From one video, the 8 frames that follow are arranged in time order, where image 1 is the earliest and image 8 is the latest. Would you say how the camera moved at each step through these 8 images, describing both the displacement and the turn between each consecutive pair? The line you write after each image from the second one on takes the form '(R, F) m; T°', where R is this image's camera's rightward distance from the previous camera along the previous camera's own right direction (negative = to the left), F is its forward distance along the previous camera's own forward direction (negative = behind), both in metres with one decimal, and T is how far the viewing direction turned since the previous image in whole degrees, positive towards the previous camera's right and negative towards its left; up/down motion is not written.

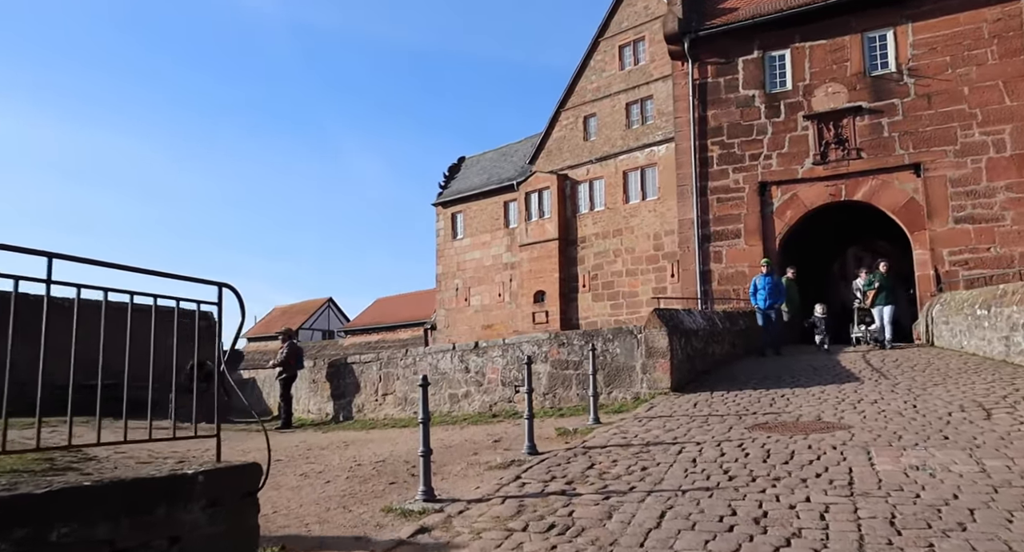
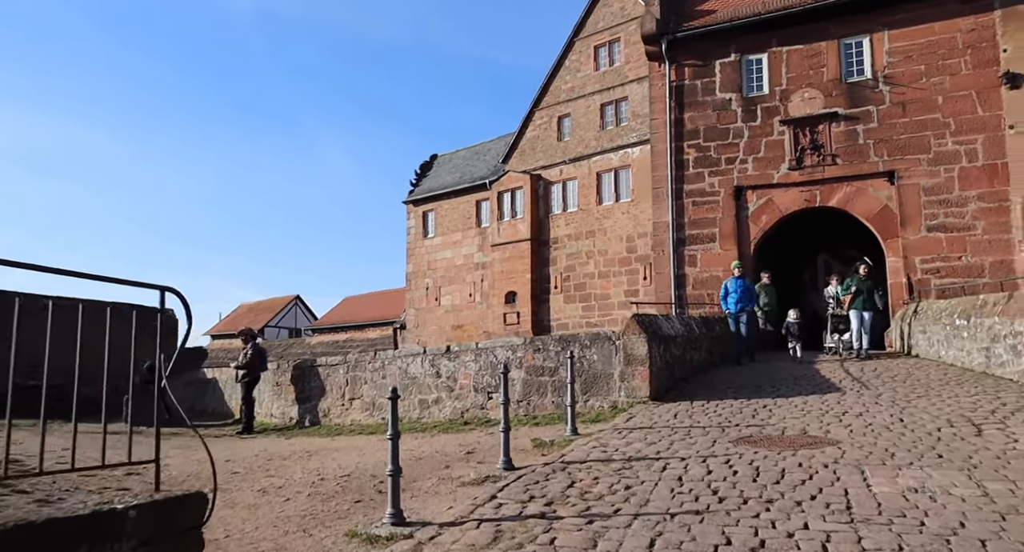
(-0.1, +0.3) m; +2°
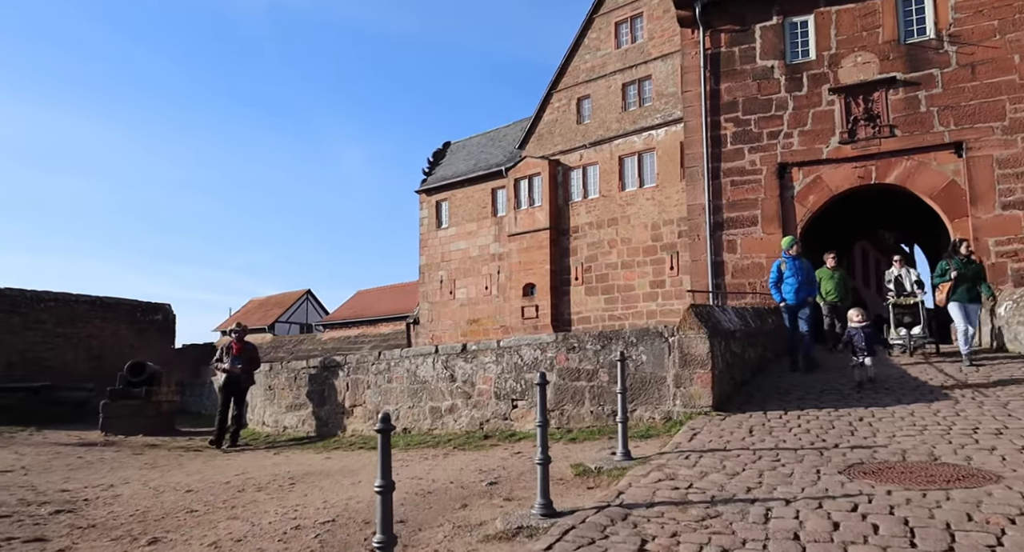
(-0.1, +1.5) m; -1°
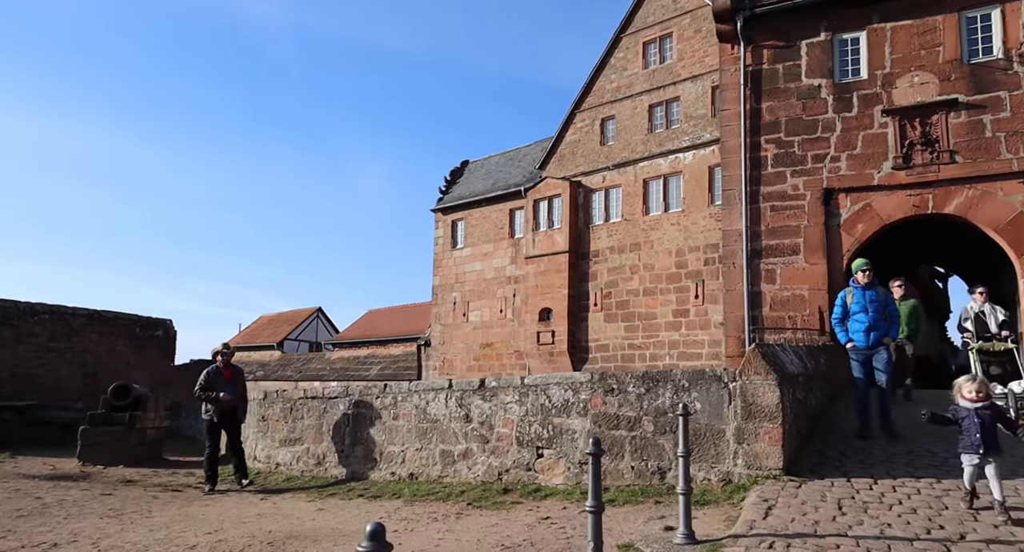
(-0.2, +1.1) m; -1°
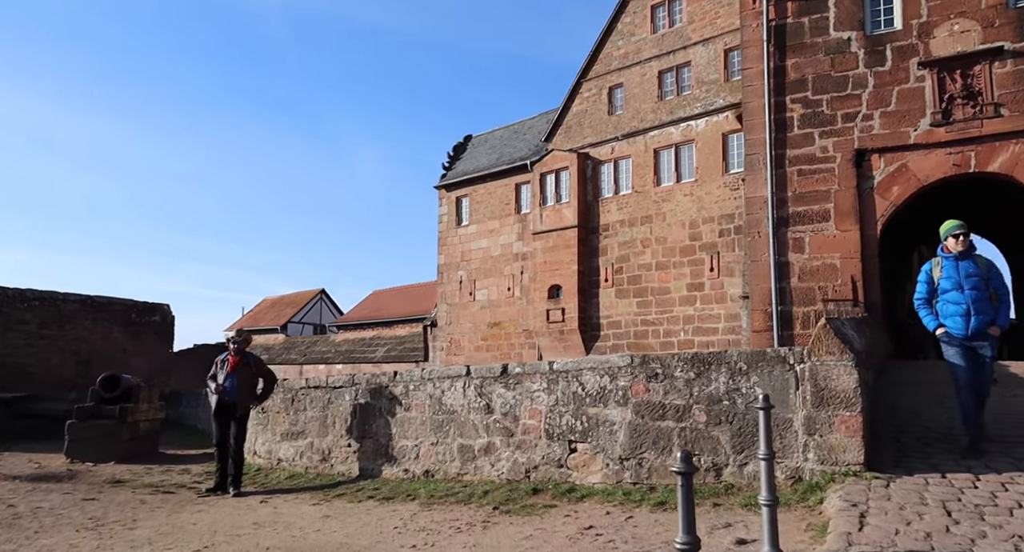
(-0.2, +0.8) m; 0°
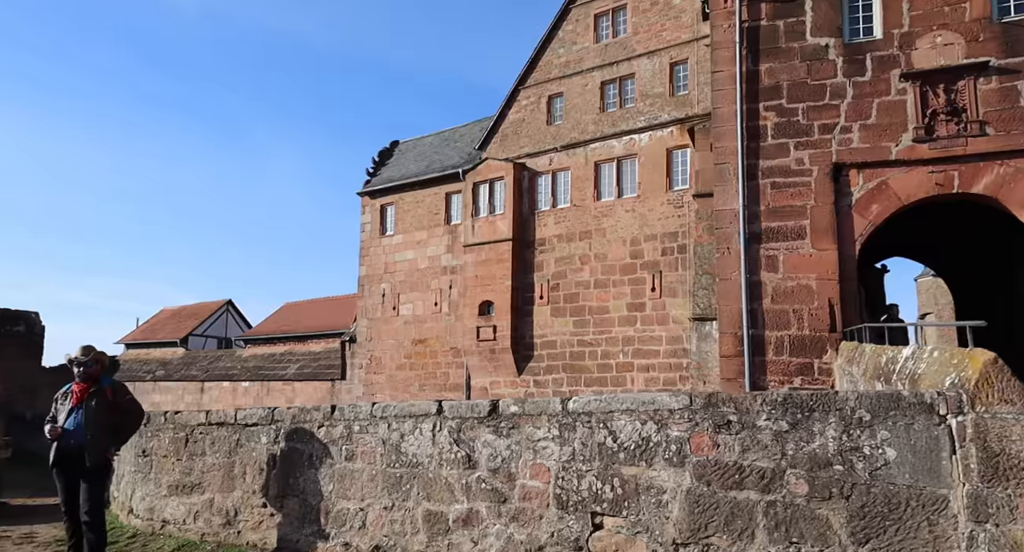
(-0.5, +1.7) m; +7°
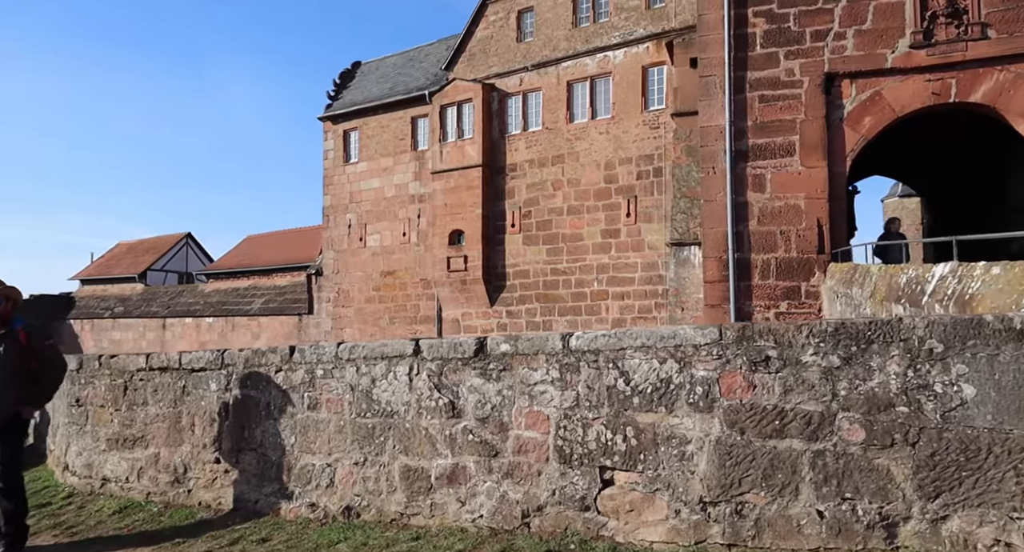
(-0.1, +0.7) m; +3°
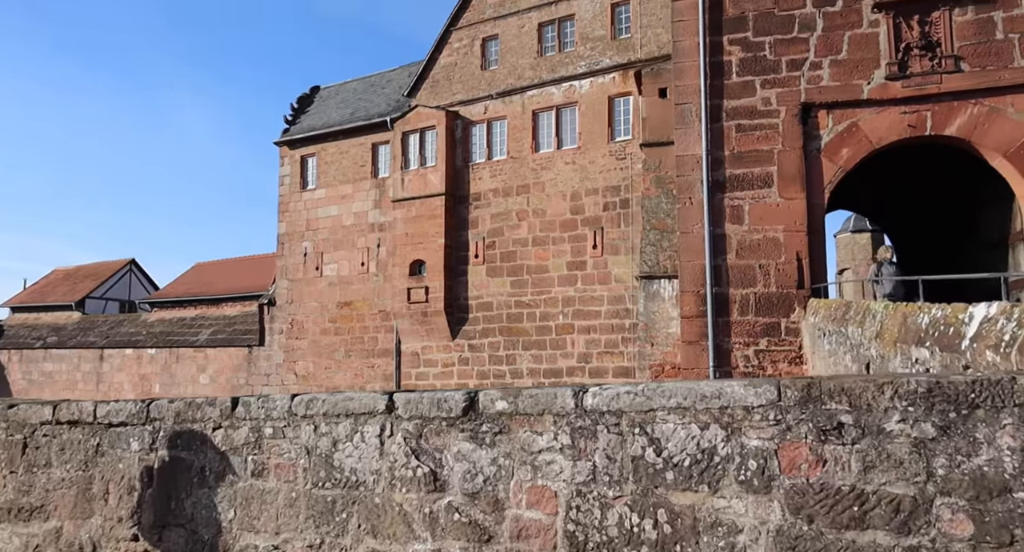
(-0.2, +0.7) m; +3°
